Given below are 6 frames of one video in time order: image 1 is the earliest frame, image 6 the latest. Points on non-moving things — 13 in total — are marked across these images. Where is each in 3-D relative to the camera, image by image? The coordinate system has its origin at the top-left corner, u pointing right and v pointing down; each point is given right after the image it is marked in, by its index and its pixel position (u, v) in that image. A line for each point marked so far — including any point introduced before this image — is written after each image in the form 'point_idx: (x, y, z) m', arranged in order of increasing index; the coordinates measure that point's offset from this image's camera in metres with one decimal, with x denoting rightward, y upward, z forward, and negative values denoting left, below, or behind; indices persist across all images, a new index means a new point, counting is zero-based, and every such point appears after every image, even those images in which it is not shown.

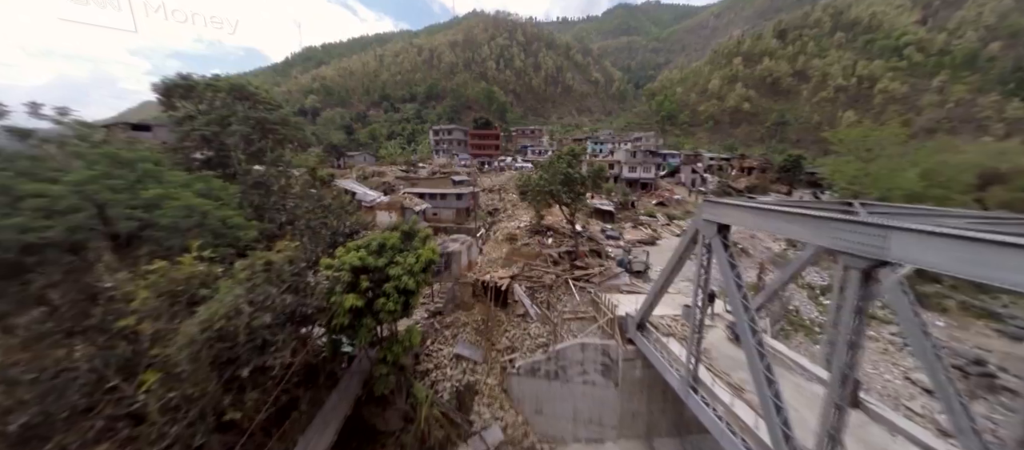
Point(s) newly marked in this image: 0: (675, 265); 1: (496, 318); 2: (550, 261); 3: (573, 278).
0: (+5.3, -1.2, +10.1) m
1: (-0.8, -4.7, +15.8) m
2: (+2.3, -2.4, +19.5) m
3: (+3.3, -2.9, +17.2) m
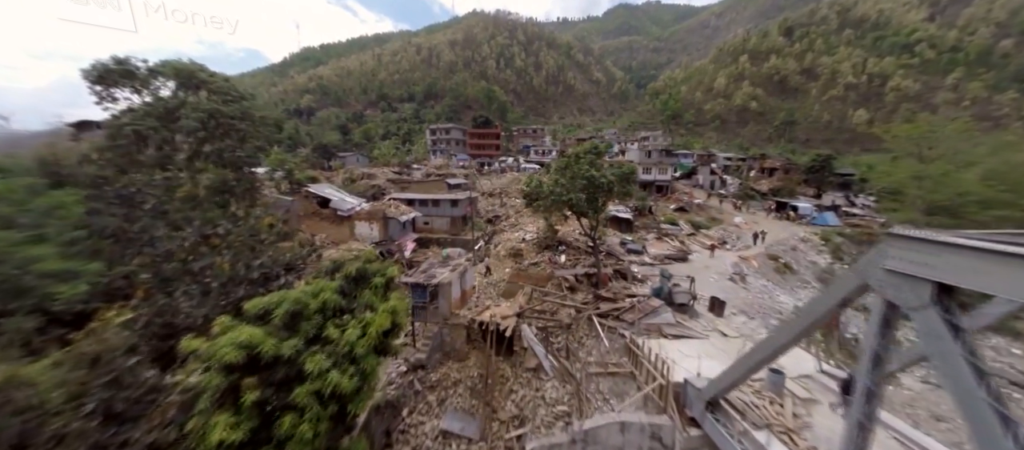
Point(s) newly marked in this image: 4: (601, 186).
0: (+5.6, -2.0, +6.1) m
1: (-0.6, -5.6, +11.8) m
2: (+2.6, -3.2, +15.5) m
3: (+3.6, -3.8, +13.2) m
4: (+3.9, +1.8, +13.3) m
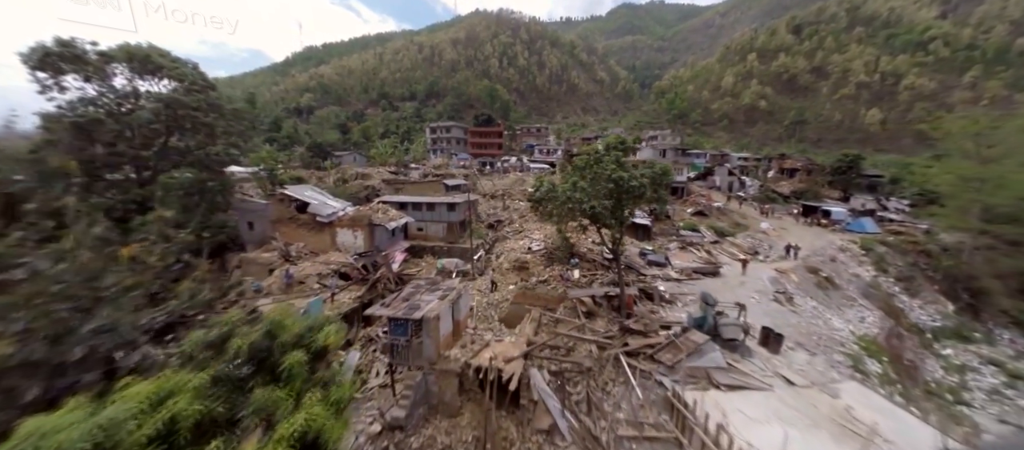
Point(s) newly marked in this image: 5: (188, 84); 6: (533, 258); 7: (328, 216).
0: (+5.7, -2.5, +3.4) m
1: (-0.4, -6.0, +9.1) m
2: (+2.8, -3.7, +12.8) m
3: (+3.8, -4.3, +10.5) m
4: (+4.1, +1.3, +10.6) m
5: (-20.1, +8.7, +19.4) m
6: (+1.2, -1.8, +17.4) m
7: (-10.8, +0.5, +18.2) m
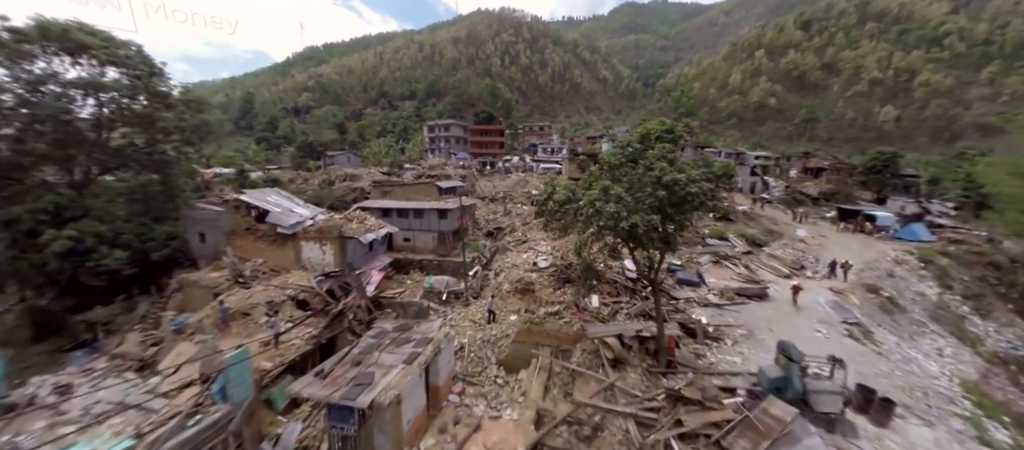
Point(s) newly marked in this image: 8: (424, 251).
0: (+5.7, -3.1, +0.1) m
1: (-0.4, -6.6, +5.8) m
2: (+2.8, -4.3, +9.5) m
3: (+3.8, -4.9, +7.2) m
4: (+4.1, +0.7, +7.3) m
5: (-20.1, +8.1, +16.3) m
6: (+1.2, -2.4, +14.1) m
7: (-10.7, -0.1, +15.1) m
8: (-5.4, -1.6, +19.3) m
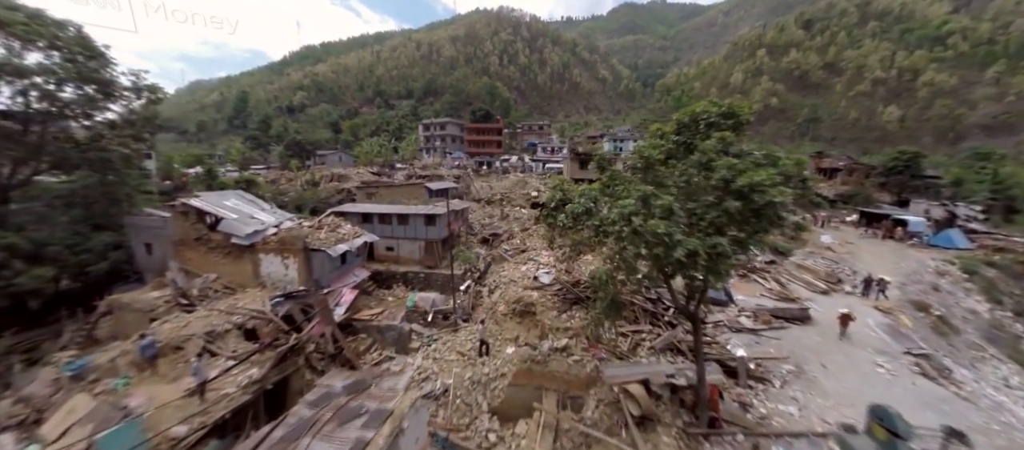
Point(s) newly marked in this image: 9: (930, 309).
0: (+5.6, -3.5, -2.2) m
1: (-0.4, -7.0, +3.6) m
2: (+2.7, -4.7, +7.3) m
3: (+3.7, -5.2, +5.0) m
4: (+4.0, +0.3, +5.1) m
5: (-20.2, +7.7, +14.0) m
6: (+1.1, -2.8, +11.9) m
7: (-10.8, -0.4, +12.8) m
8: (-5.5, -2.0, +17.0) m
9: (+20.8, -4.1, +15.5) m
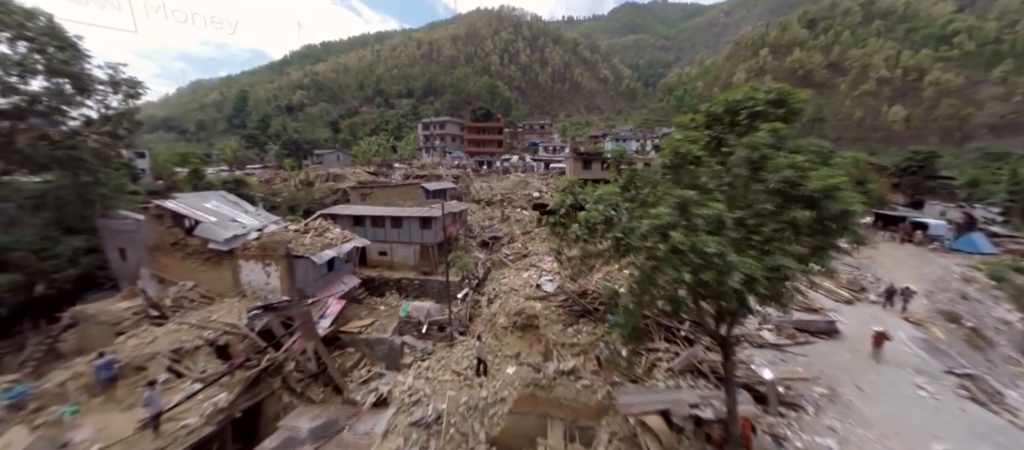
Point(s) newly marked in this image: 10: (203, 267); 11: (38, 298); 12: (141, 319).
0: (+5.6, -3.7, -3.2) m
1: (-0.4, -7.2, +2.6) m
2: (+2.7, -4.9, +6.2) m
3: (+3.7, -5.4, +3.9) m
4: (+4.0, +0.1, +4.0) m
5: (-20.1, +7.6, +13.0) m
6: (+1.2, -3.0, +10.9) m
7: (-10.8, -0.6, +11.8) m
8: (-5.5, -2.2, +16.0) m
9: (+20.8, -4.3, +14.4) m
10: (-12.0, -1.6, +12.1) m
11: (-20.6, -3.2, +13.4) m
12: (-12.6, -3.2, +10.6) m
